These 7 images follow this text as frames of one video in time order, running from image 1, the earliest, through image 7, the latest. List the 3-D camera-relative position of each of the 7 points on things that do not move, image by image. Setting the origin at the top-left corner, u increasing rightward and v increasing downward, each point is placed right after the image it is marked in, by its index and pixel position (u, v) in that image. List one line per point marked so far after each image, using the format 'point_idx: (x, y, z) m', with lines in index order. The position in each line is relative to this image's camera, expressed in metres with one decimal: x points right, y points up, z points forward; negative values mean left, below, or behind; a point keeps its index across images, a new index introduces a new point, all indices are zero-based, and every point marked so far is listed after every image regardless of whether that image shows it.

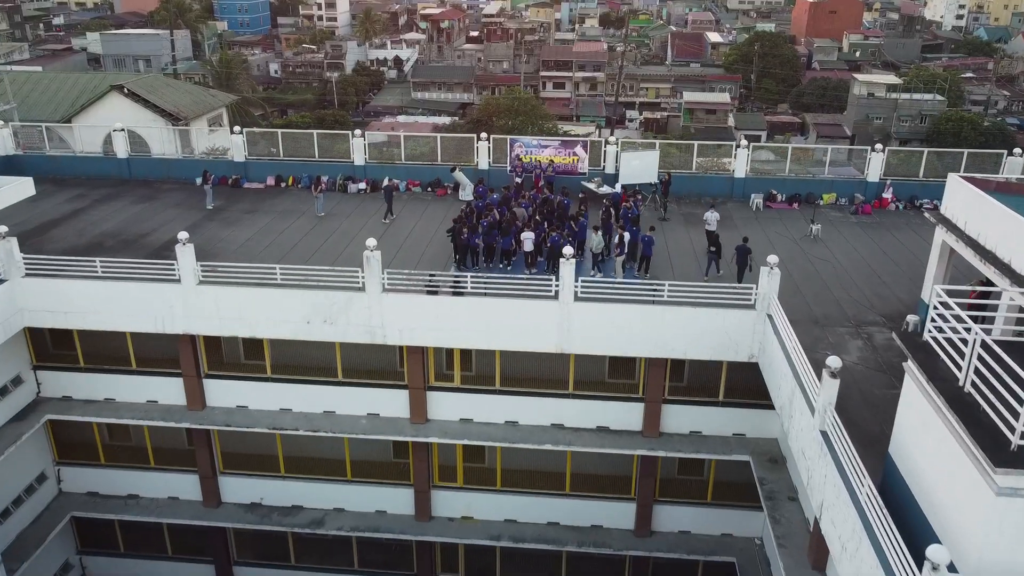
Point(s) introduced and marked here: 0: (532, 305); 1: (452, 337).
0: (+0.4, -0.3, +14.2) m
1: (-1.1, -0.9, +14.6) m
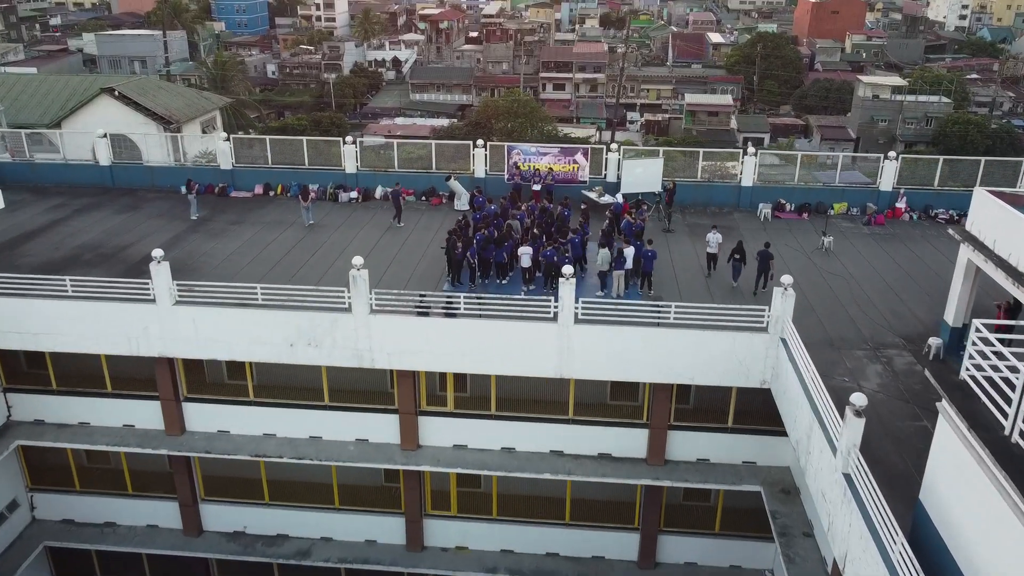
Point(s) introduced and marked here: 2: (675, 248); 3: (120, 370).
0: (+0.3, -0.6, +13.3) m
1: (-1.2, -1.2, +13.7) m
2: (+3.7, +0.9, +18.8) m
3: (-7.3, -1.5, +15.4) m
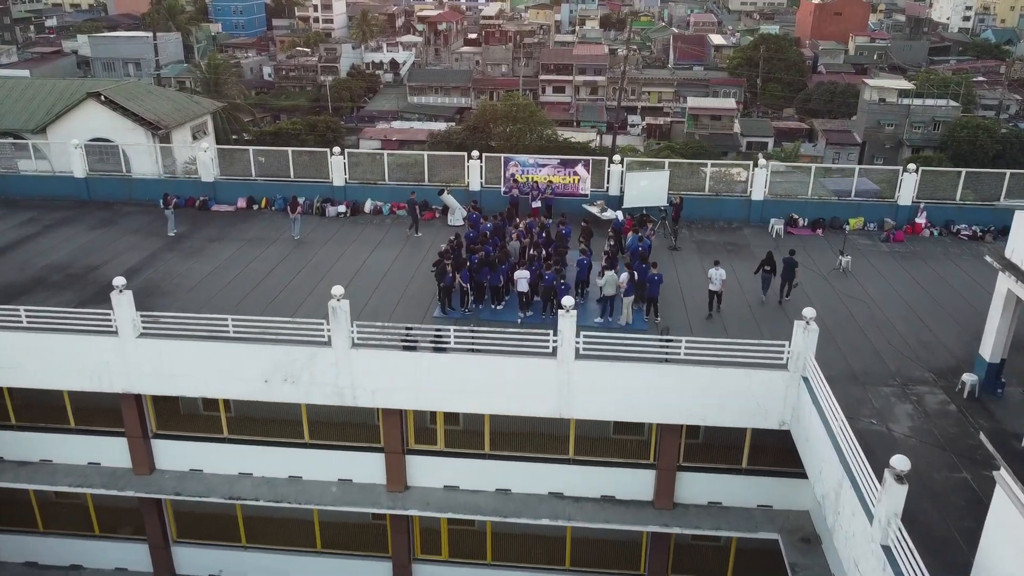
0: (+0.2, -1.1, +12.1) m
1: (-1.2, -1.7, +12.5) m
2: (+3.6, +0.4, +17.6) m
3: (-7.4, -2.0, +14.3) m
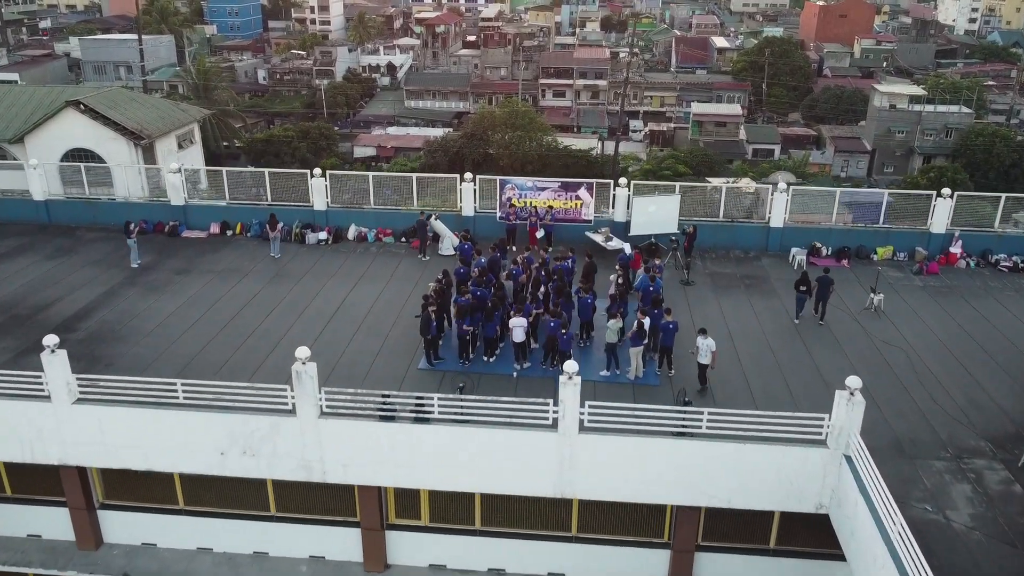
0: (+0.1, -1.9, +10.4) m
1: (-1.3, -2.5, +10.9) m
2: (+3.5, -0.3, +15.9) m
3: (-7.5, -2.8, +12.6) m
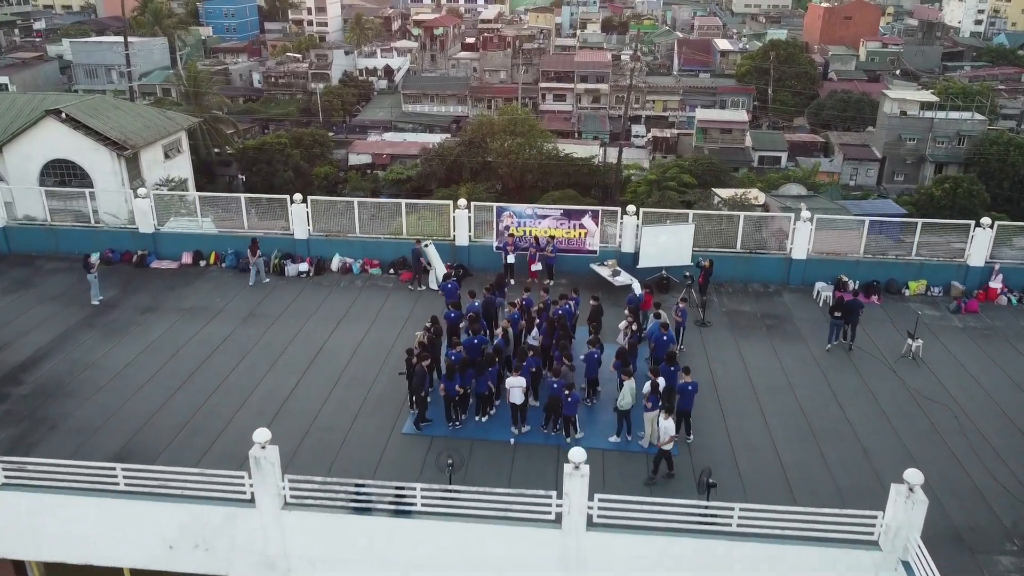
0: (+0.1, -2.6, +8.9) m
1: (-1.4, -3.2, +9.3) m
2: (+3.5, -1.1, +14.4) m
3: (-7.5, -3.5, +11.0) m
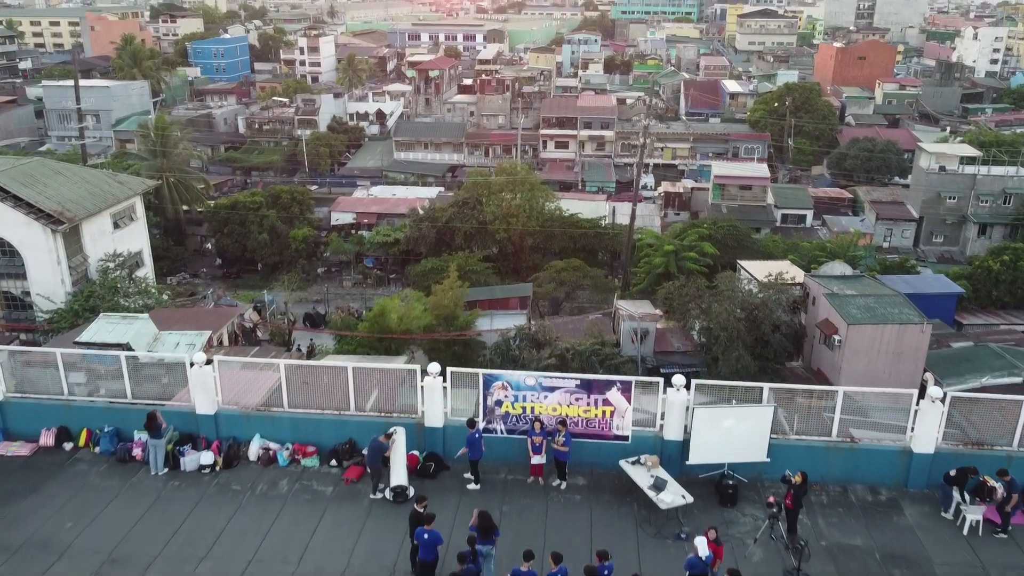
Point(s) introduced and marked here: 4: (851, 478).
0: (0.0, -5.2, +3.5) m
1: (-1.5, -5.8, +3.9) m
2: (+3.4, -3.9, +9.1) m
3: (-7.6, -6.2, +5.7) m
4: (+4.8, -2.7, +11.7) m
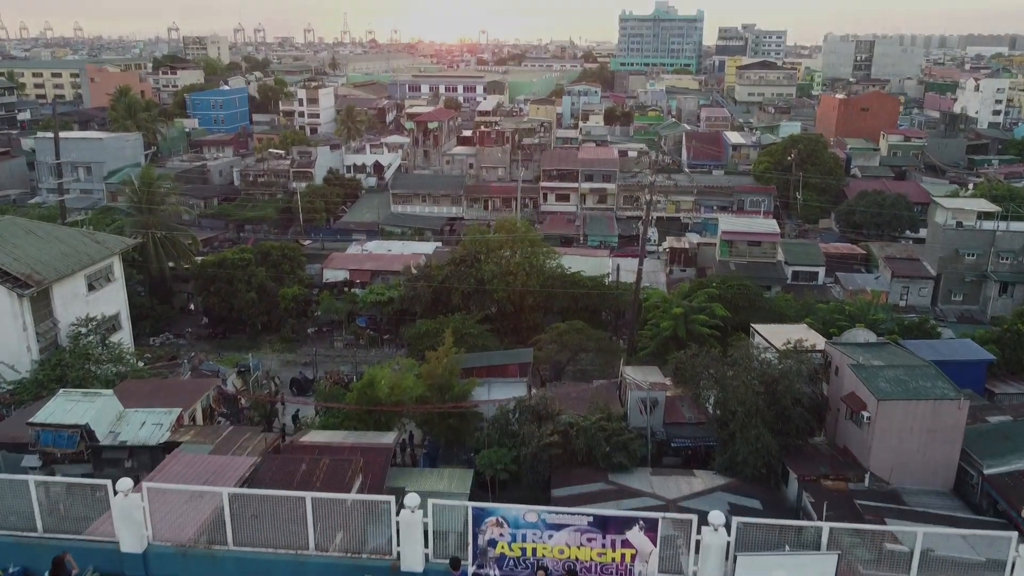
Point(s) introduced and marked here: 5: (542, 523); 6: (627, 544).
0: (0.0, -6.0, +1.1) m
1: (-1.5, -6.7, +1.4) m
2: (+3.4, -5.0, +6.7) m
3: (-7.7, -7.1, +3.1) m
4: (+4.8, -4.0, +9.3) m
5: (+0.3, -2.7, +9.2) m
6: (+1.3, -2.9, +9.2) m
